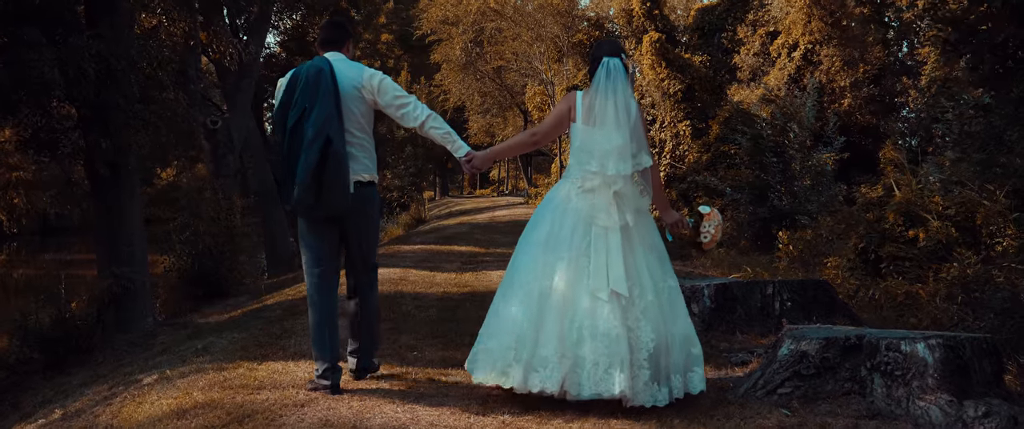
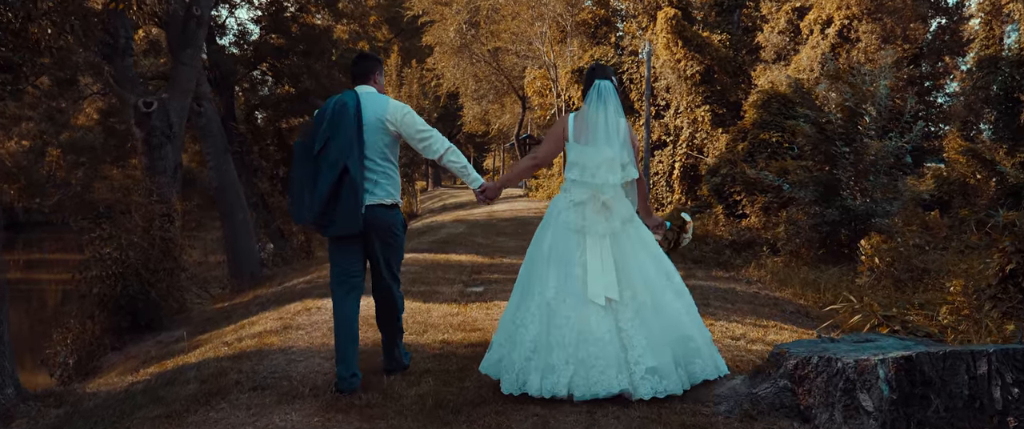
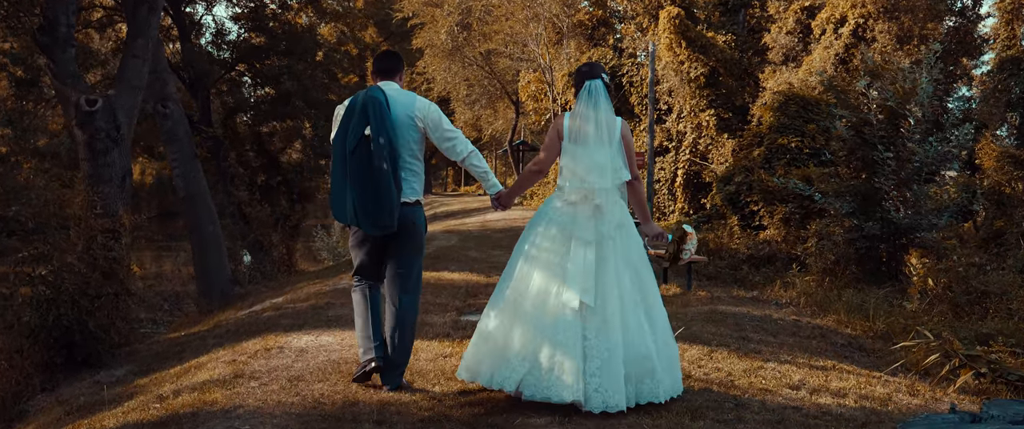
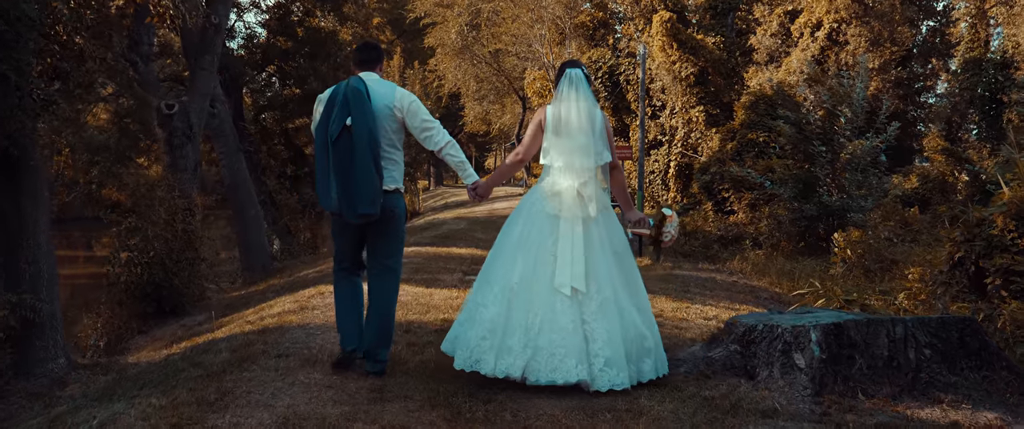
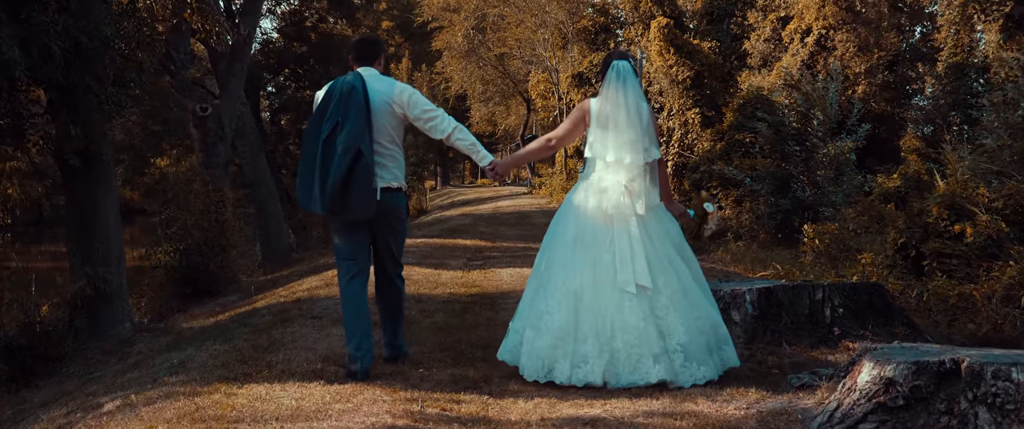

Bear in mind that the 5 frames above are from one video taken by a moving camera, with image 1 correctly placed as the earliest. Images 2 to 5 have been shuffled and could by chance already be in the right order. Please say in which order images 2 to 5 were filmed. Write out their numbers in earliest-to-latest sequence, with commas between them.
5, 4, 2, 3
